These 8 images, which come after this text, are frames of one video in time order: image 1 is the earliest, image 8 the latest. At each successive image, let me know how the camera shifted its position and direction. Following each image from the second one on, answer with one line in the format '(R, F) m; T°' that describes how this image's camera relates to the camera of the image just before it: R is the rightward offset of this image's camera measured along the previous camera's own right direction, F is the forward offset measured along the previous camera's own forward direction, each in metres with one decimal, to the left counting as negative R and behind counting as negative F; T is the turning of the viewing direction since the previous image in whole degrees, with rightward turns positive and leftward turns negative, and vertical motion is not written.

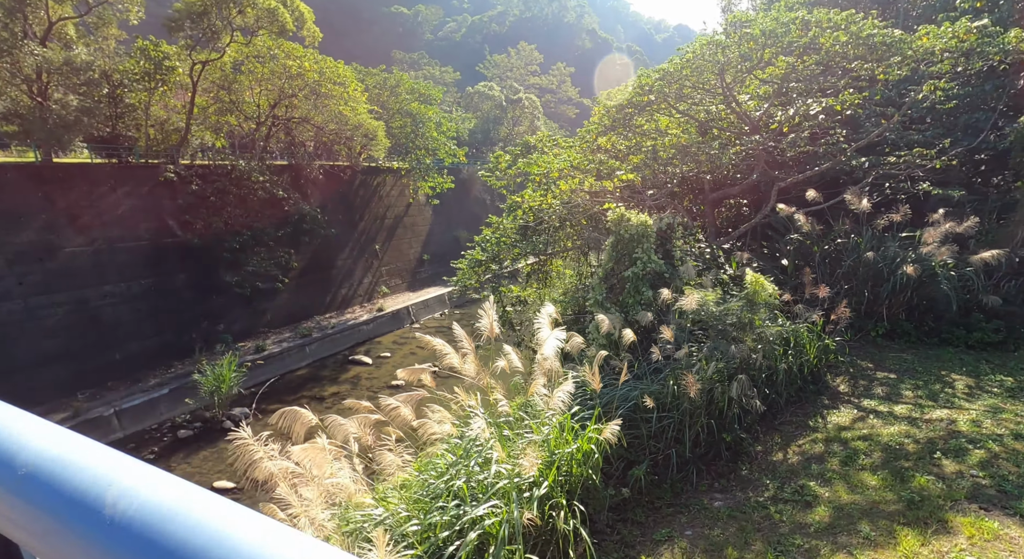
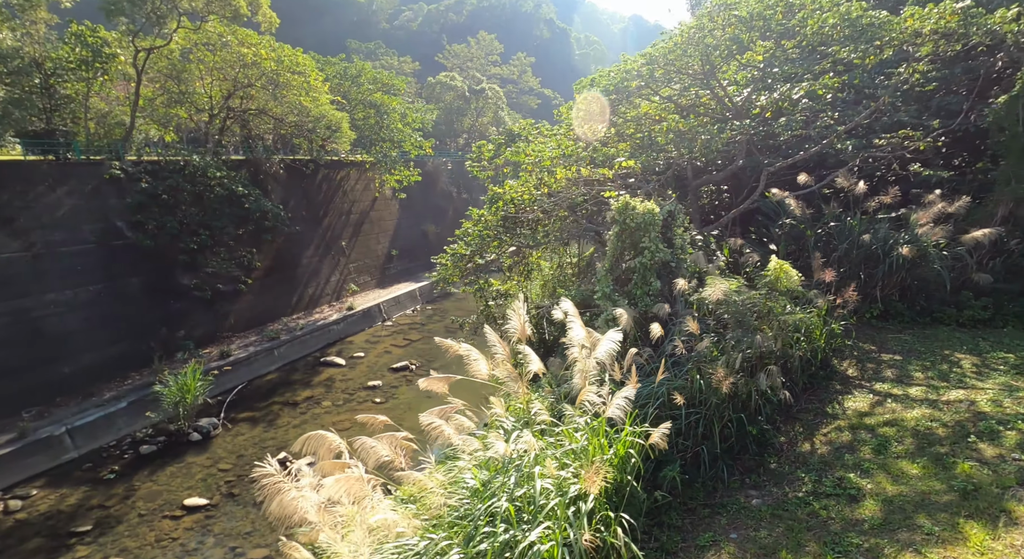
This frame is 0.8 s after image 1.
(-0.2, +0.2) m; +4°
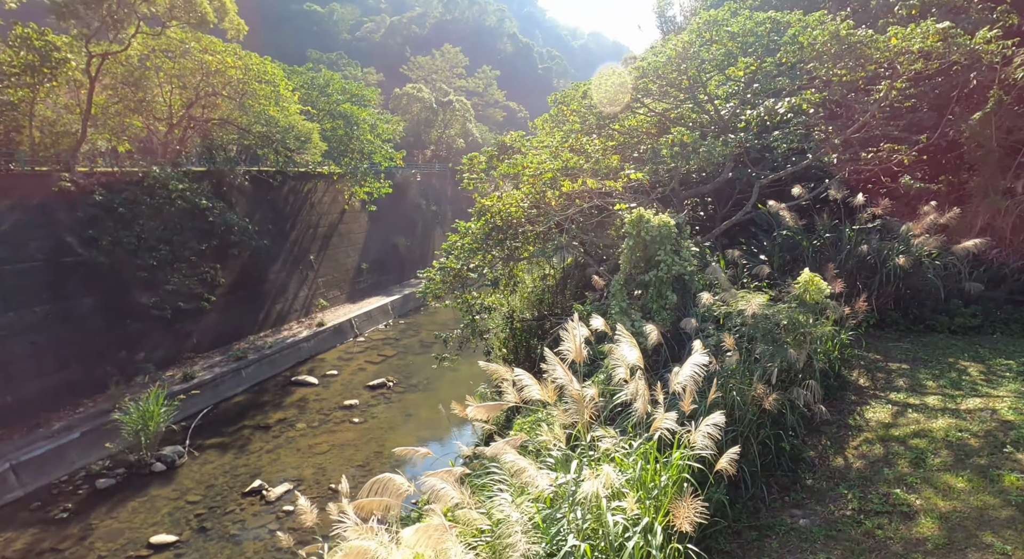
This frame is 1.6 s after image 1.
(-0.3, +0.1) m; +4°
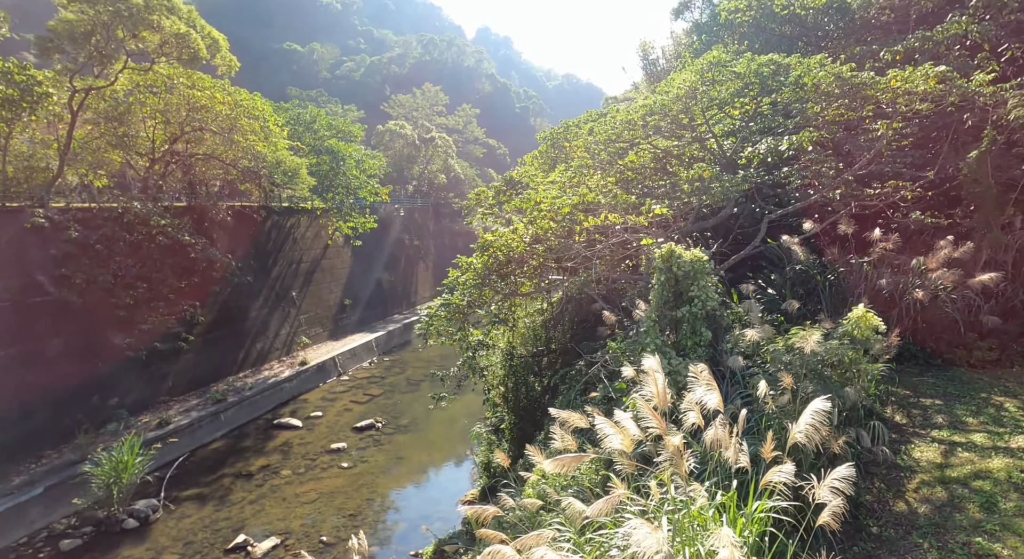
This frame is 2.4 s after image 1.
(-0.3, +0.2) m; +3°
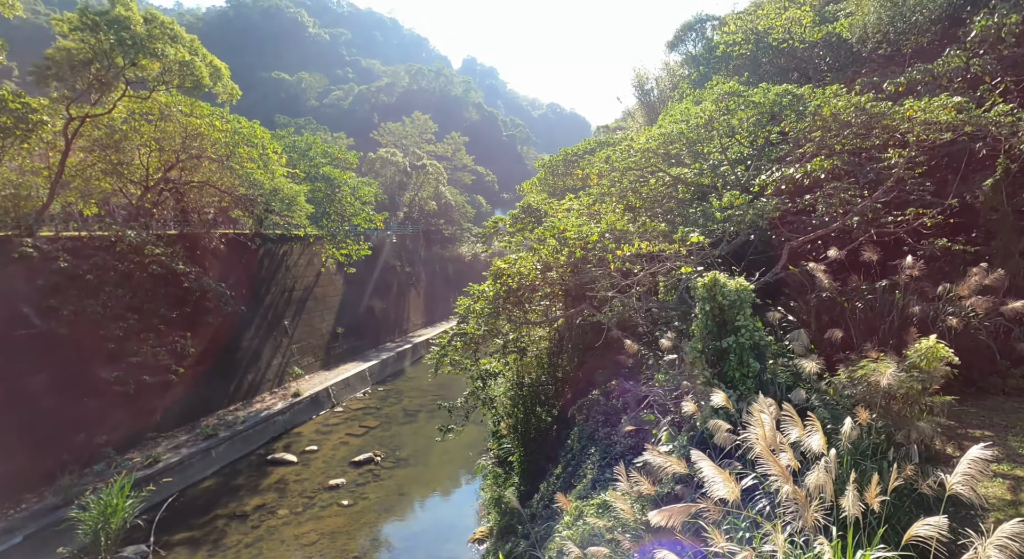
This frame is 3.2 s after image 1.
(-0.3, +0.1) m; +2°
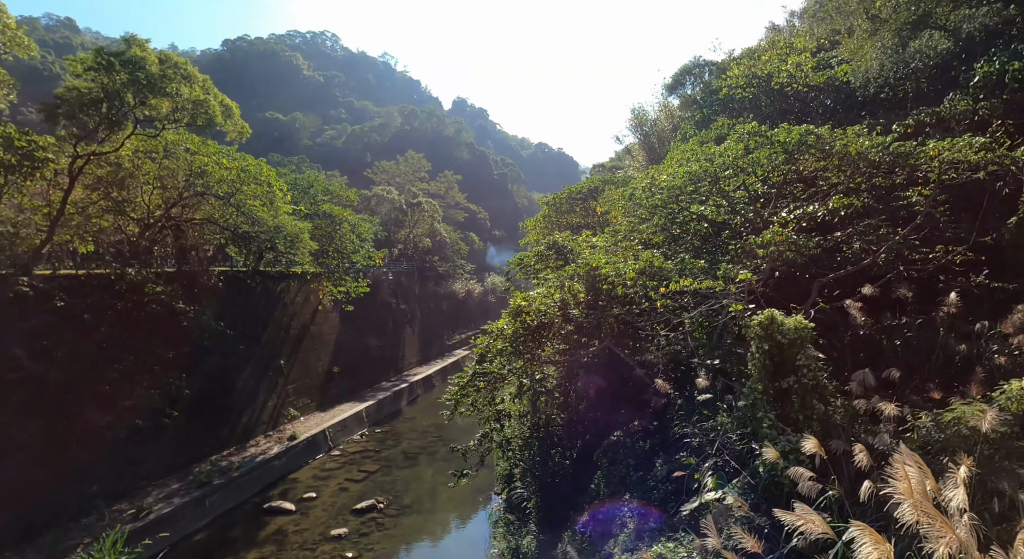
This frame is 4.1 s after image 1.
(-0.3, +0.1) m; +2°
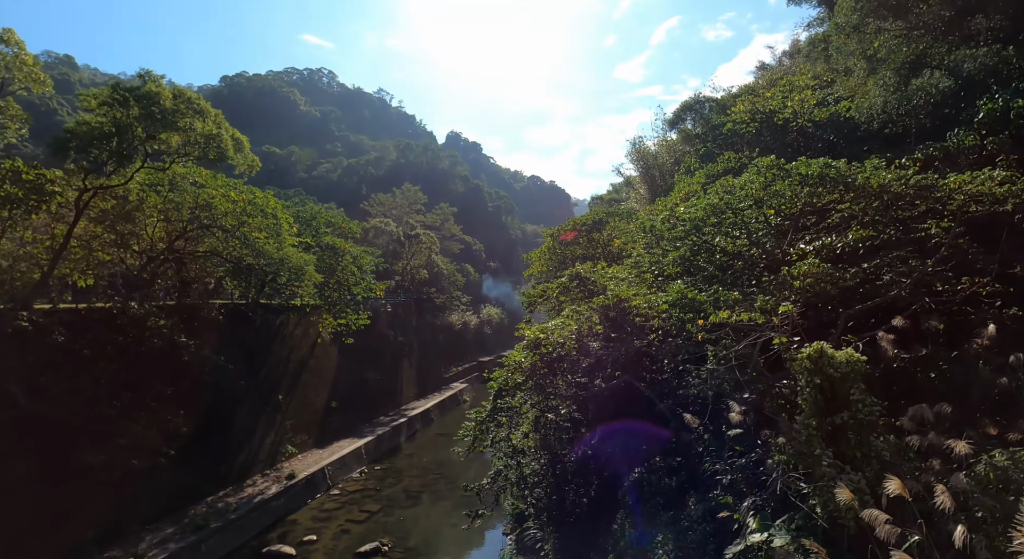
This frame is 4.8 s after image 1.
(-0.3, +0.1) m; +1°
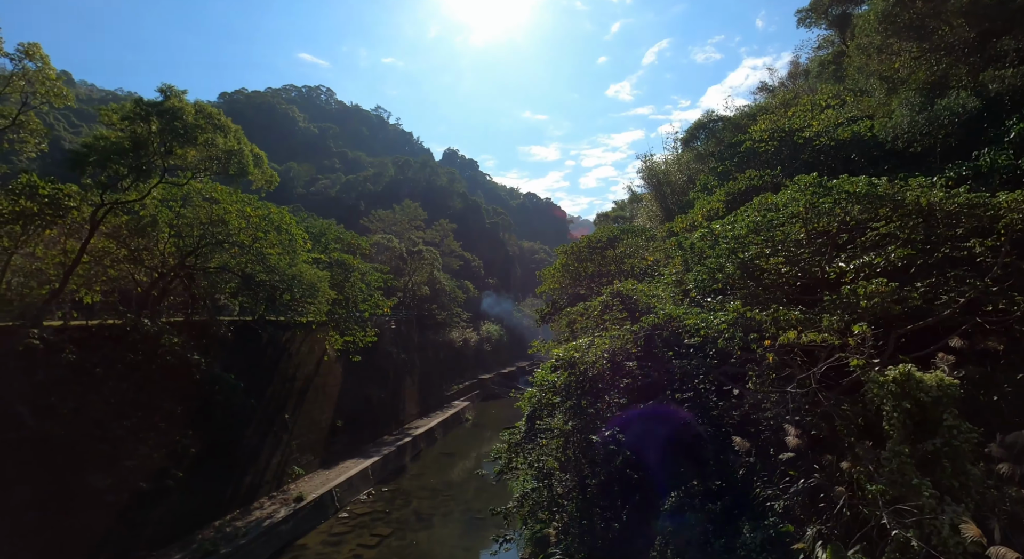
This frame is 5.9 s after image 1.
(-0.4, +0.1) m; +1°
